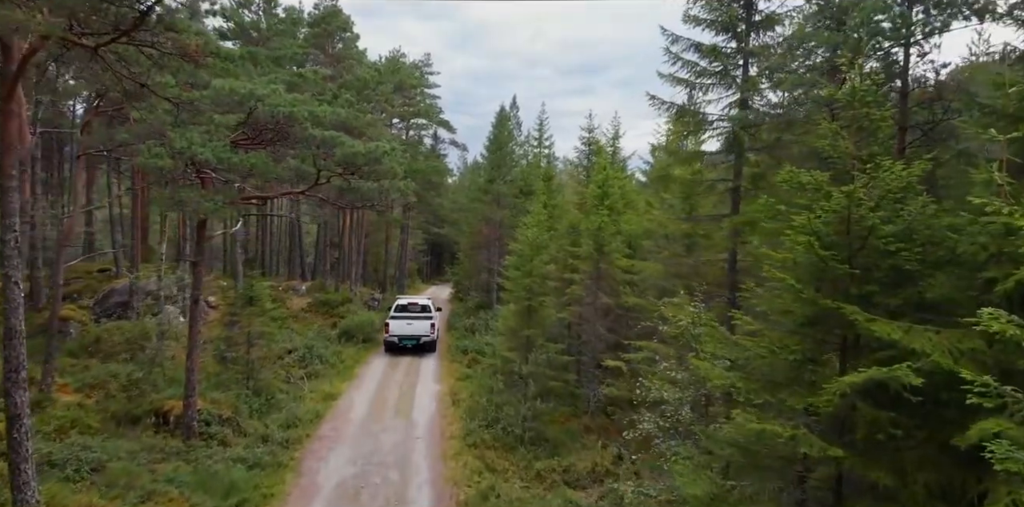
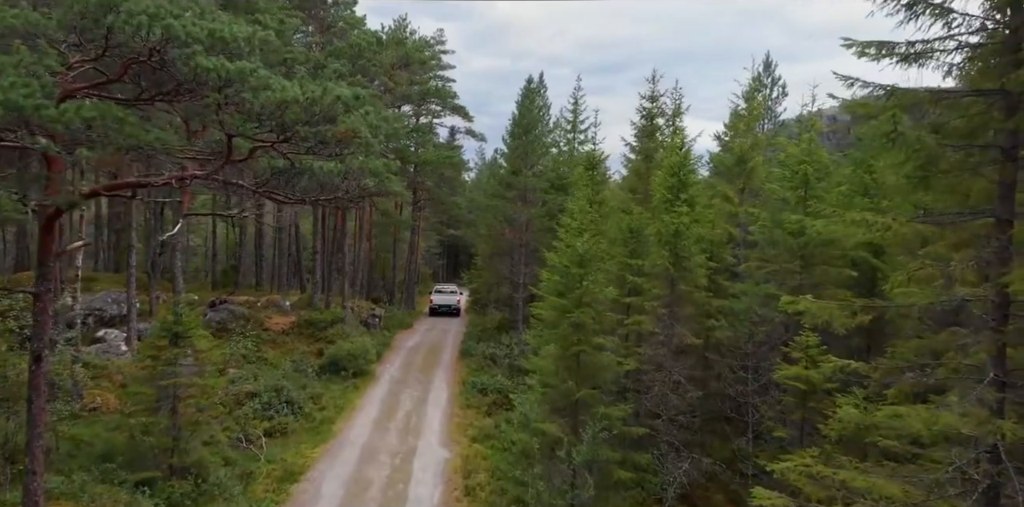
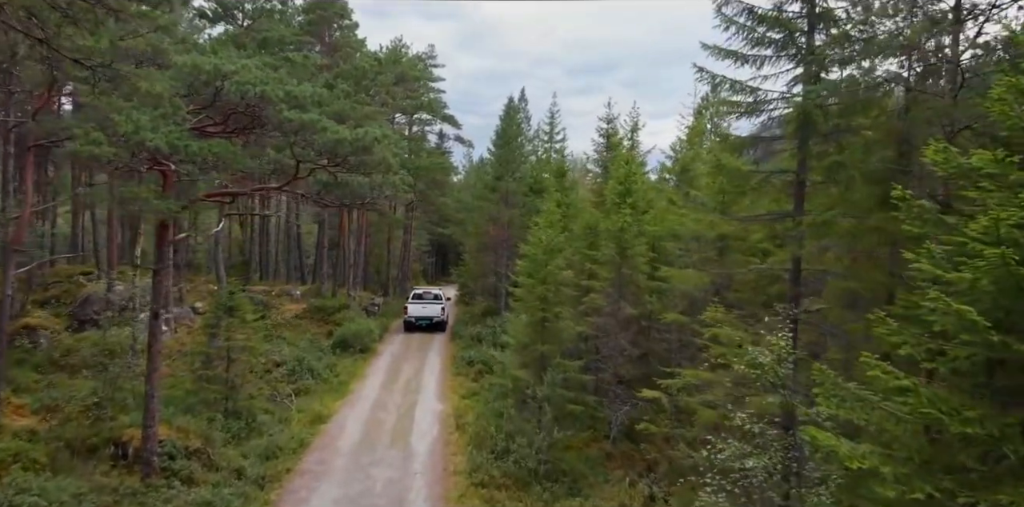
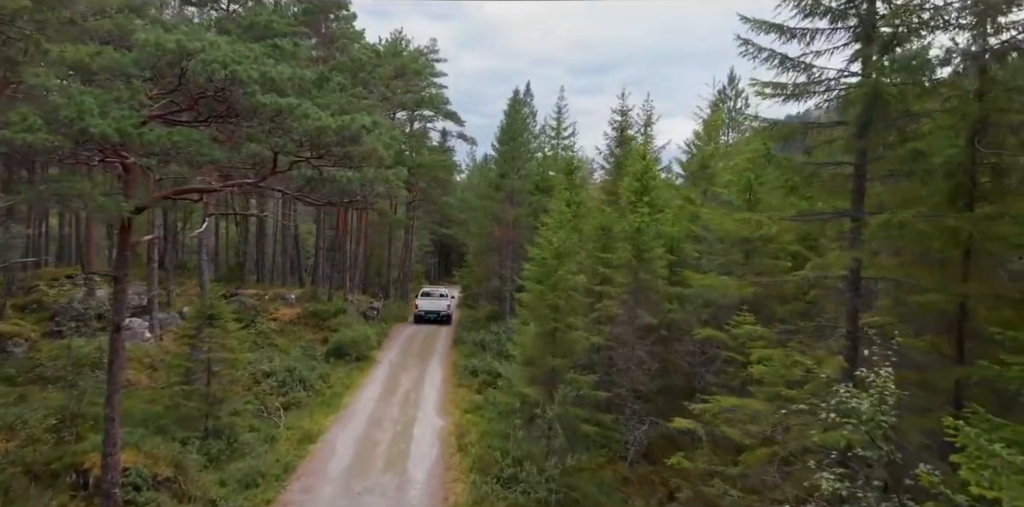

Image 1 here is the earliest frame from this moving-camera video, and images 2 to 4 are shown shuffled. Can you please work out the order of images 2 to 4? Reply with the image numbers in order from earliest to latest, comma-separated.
3, 4, 2
